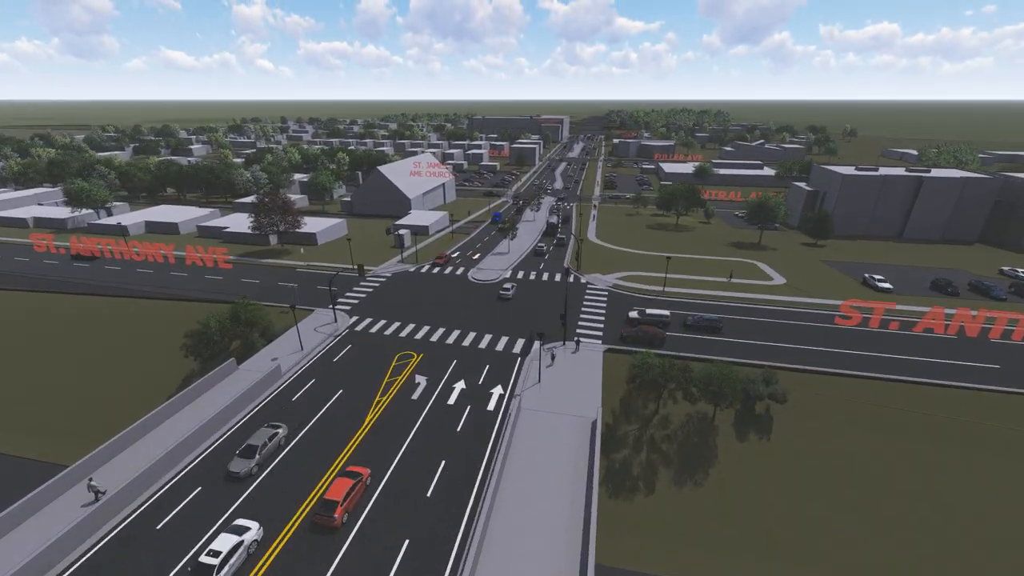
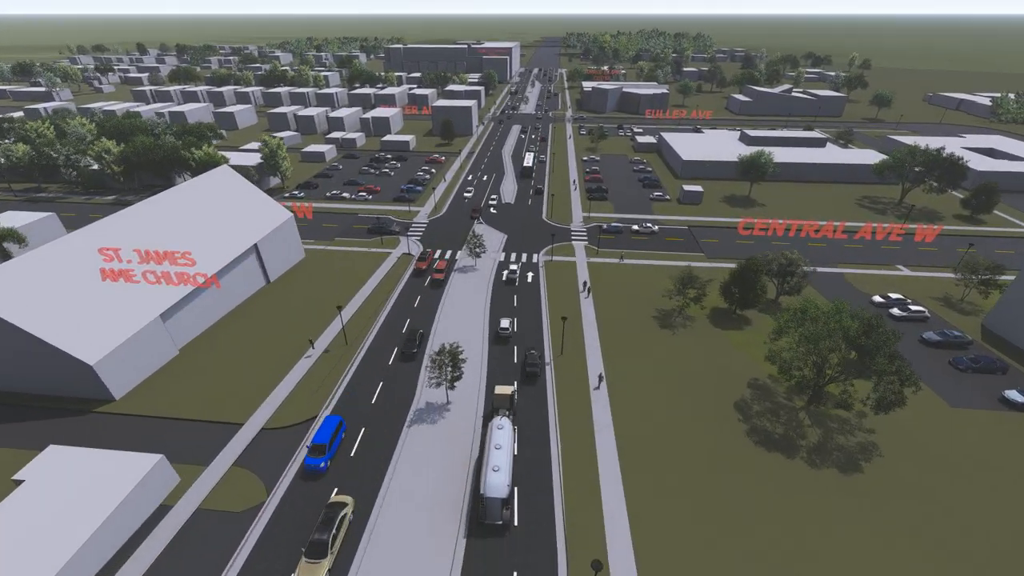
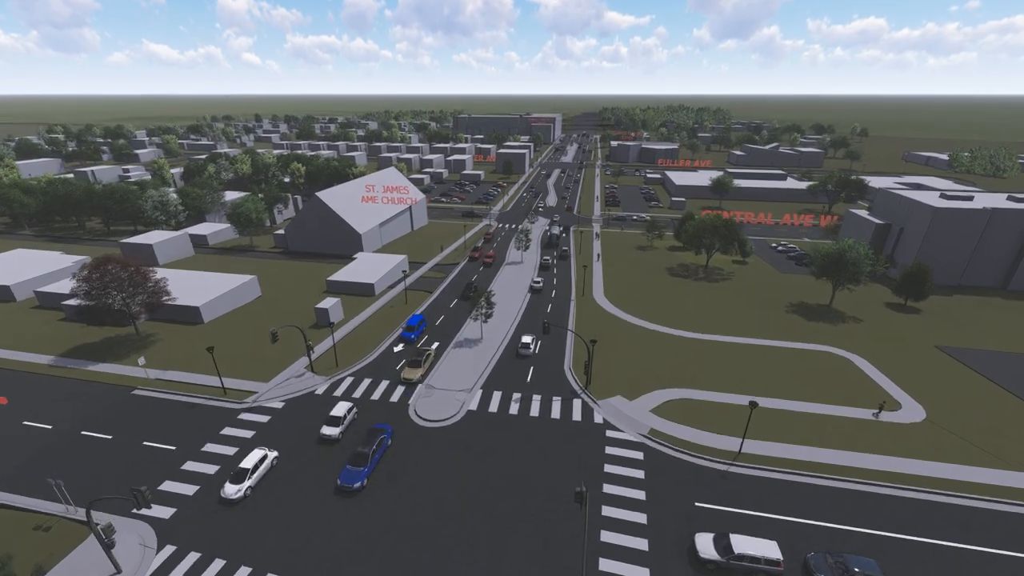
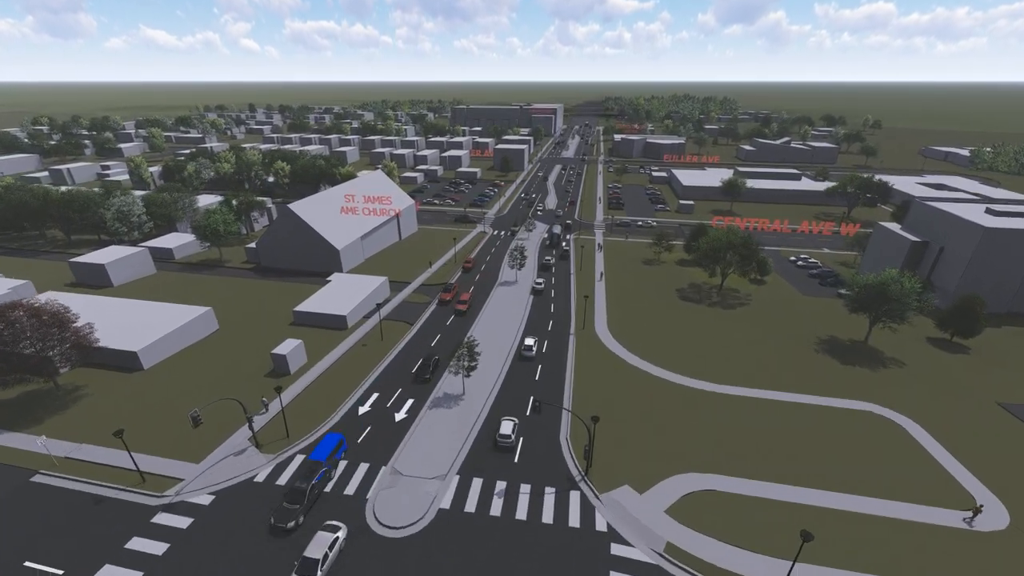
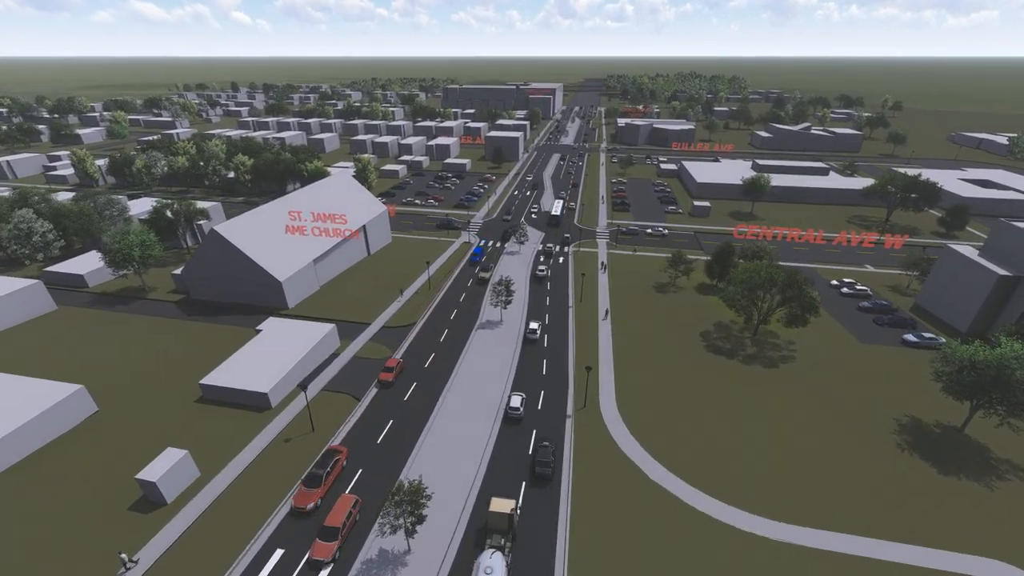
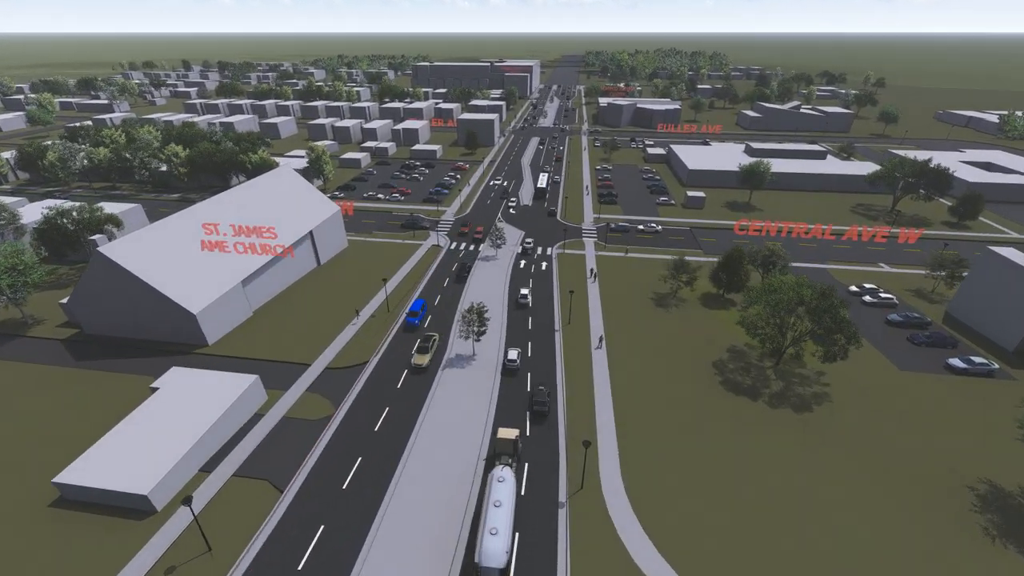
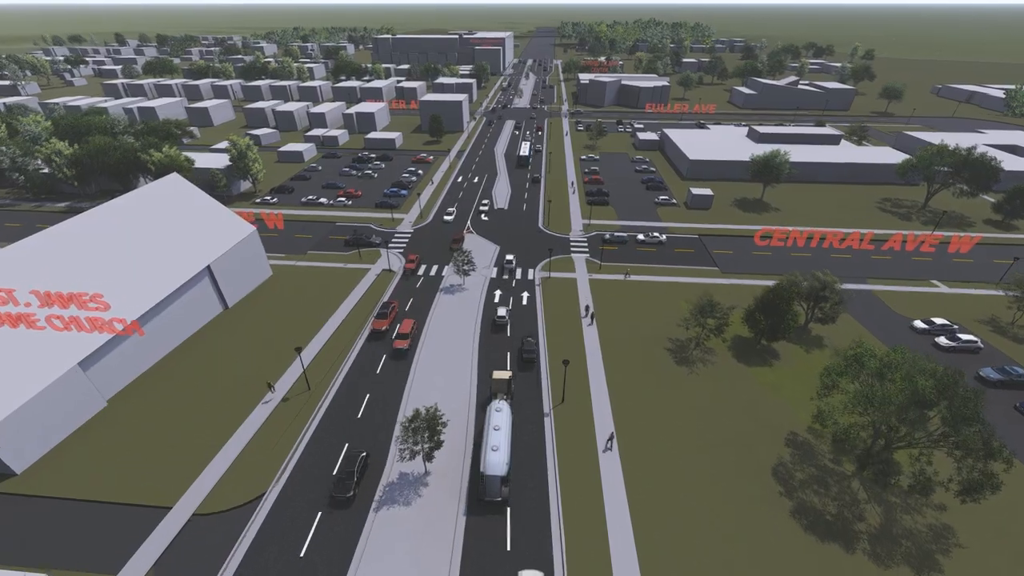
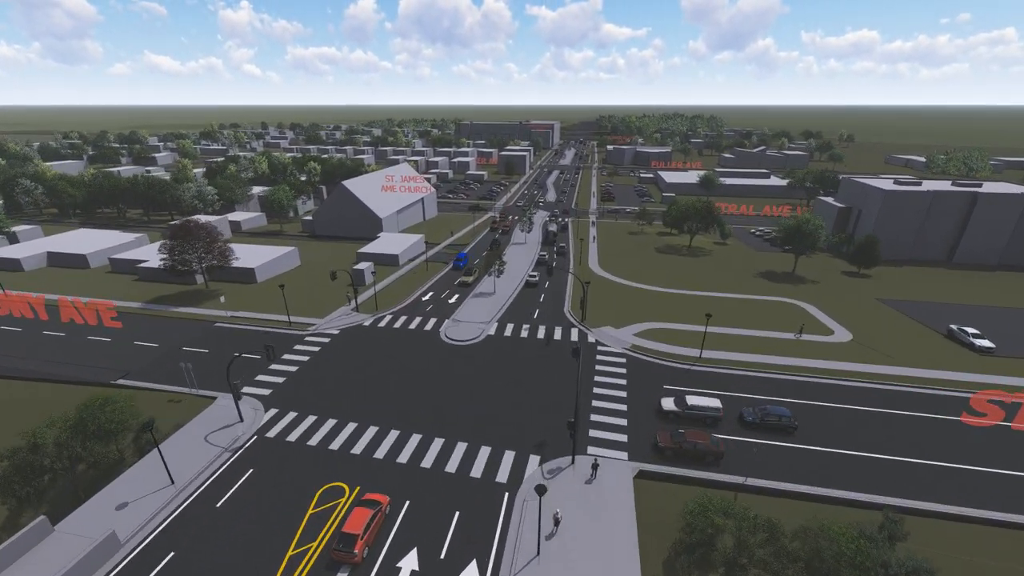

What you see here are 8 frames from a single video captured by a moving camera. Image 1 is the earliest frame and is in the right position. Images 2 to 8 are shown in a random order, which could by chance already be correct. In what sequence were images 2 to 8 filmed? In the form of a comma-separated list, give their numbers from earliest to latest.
8, 3, 4, 5, 6, 2, 7
